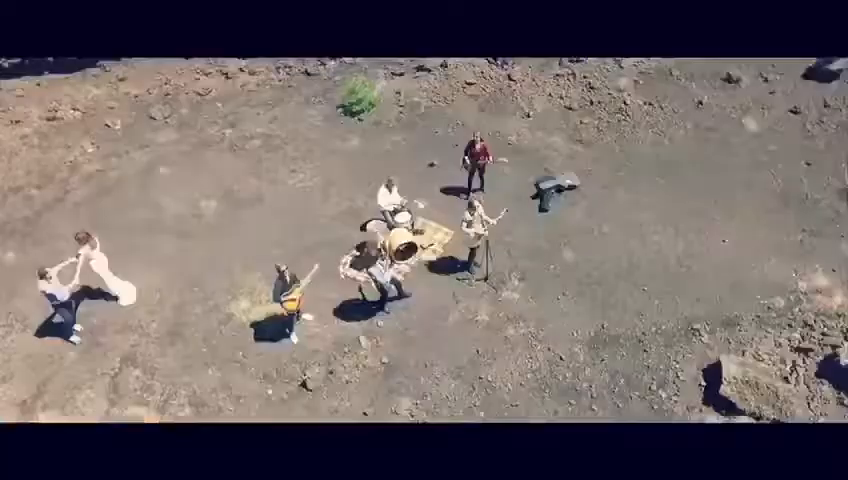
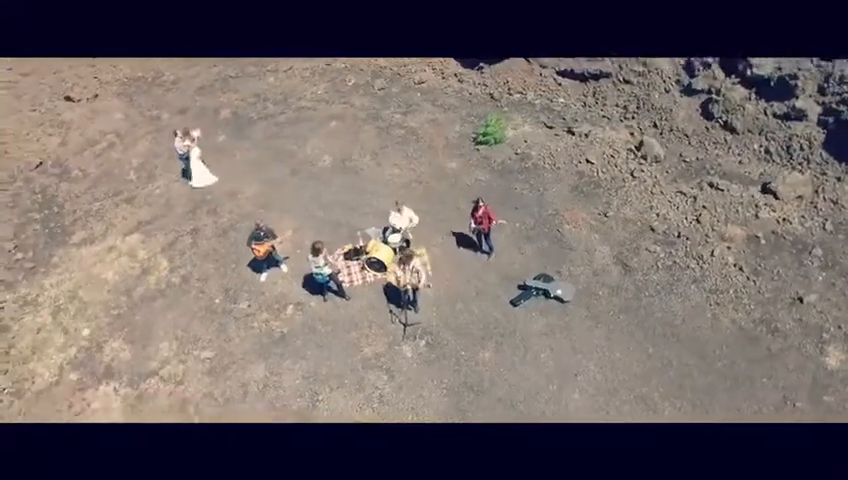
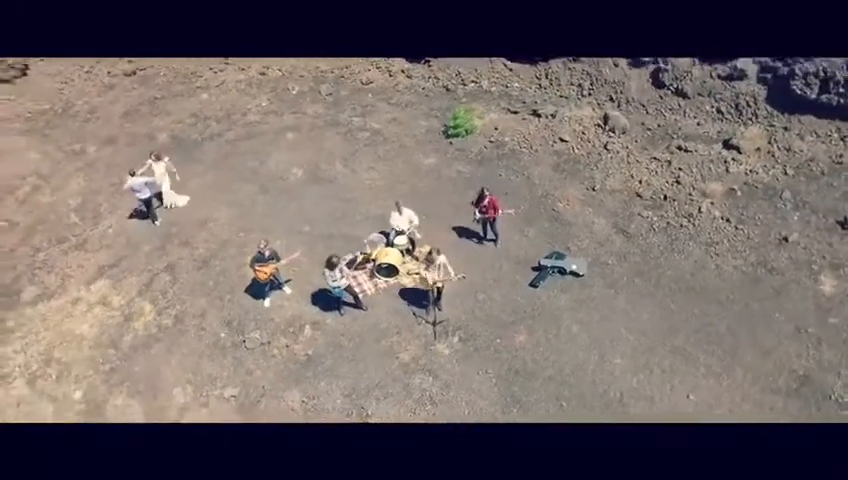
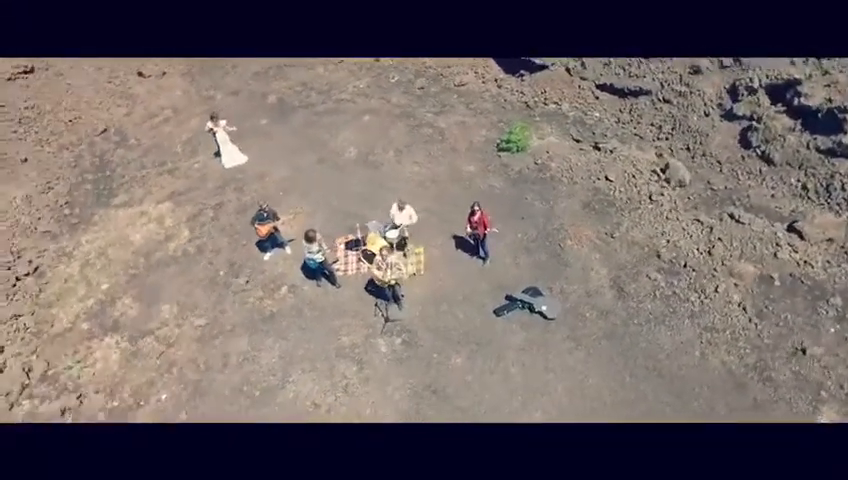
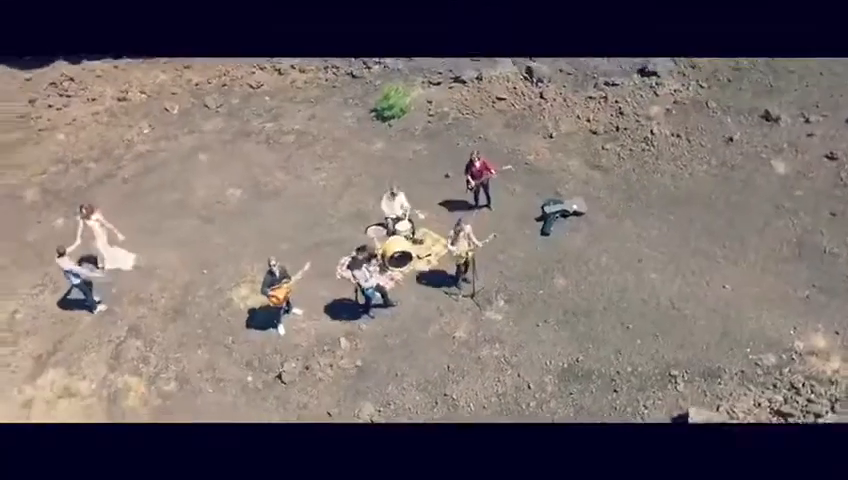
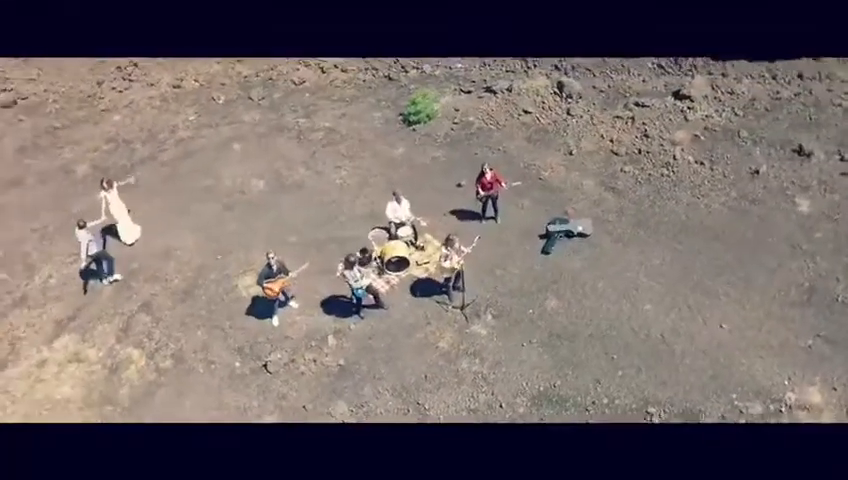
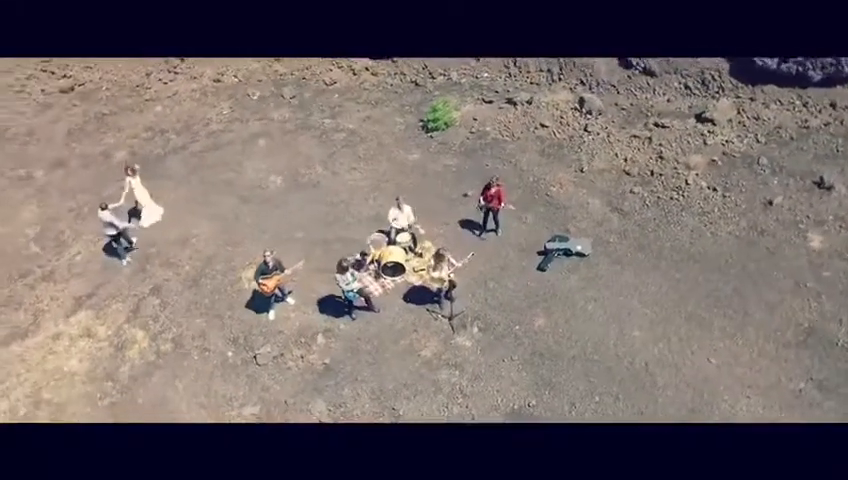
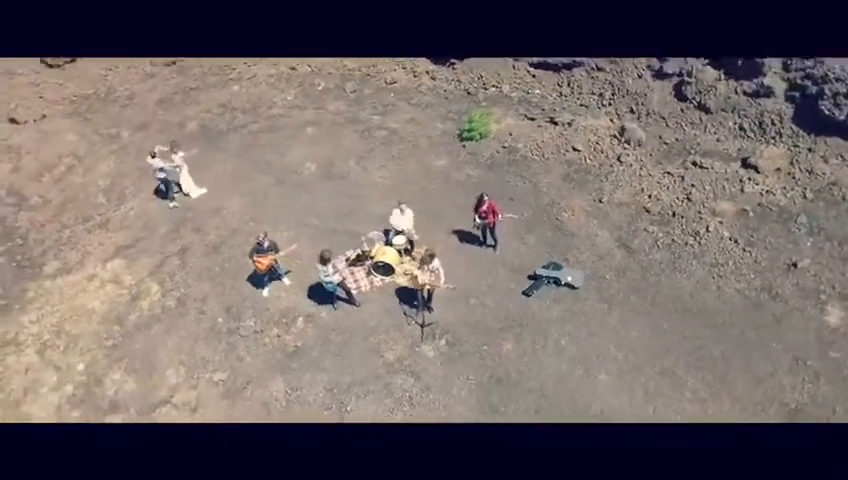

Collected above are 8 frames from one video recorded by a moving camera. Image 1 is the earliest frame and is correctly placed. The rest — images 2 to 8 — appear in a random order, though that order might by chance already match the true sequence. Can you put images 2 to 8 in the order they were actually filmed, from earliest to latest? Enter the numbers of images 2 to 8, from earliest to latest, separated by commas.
5, 6, 7, 3, 8, 2, 4
